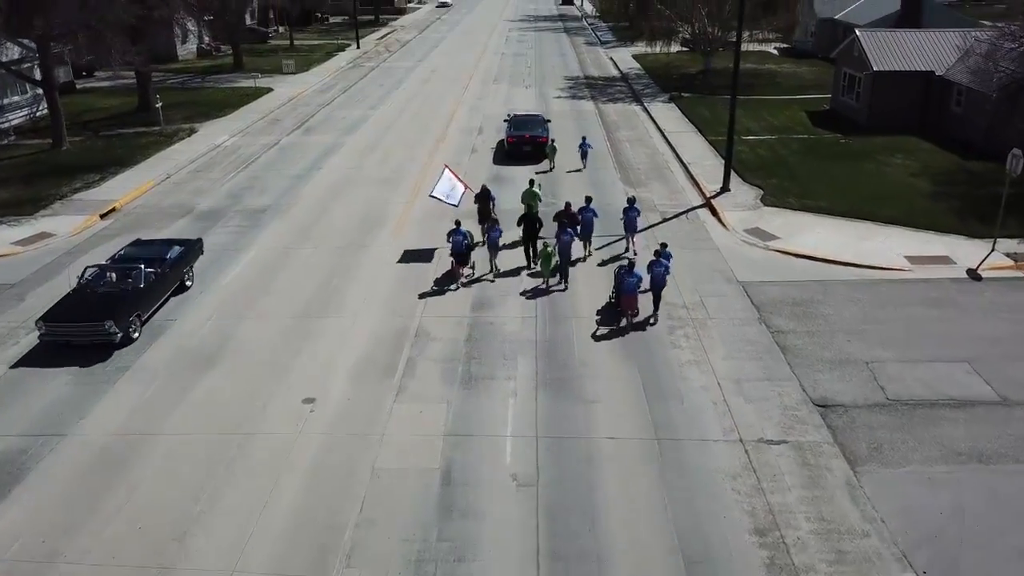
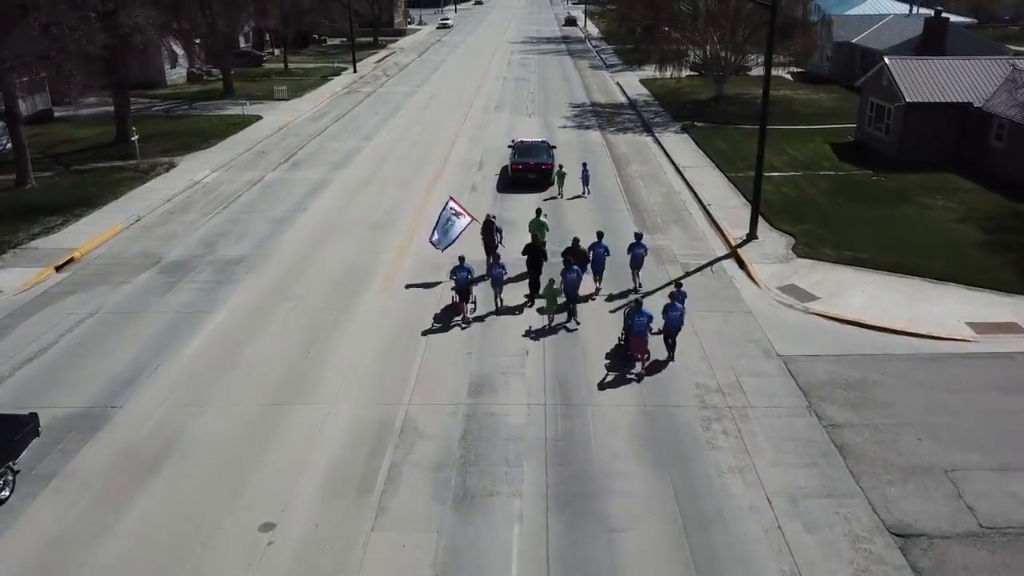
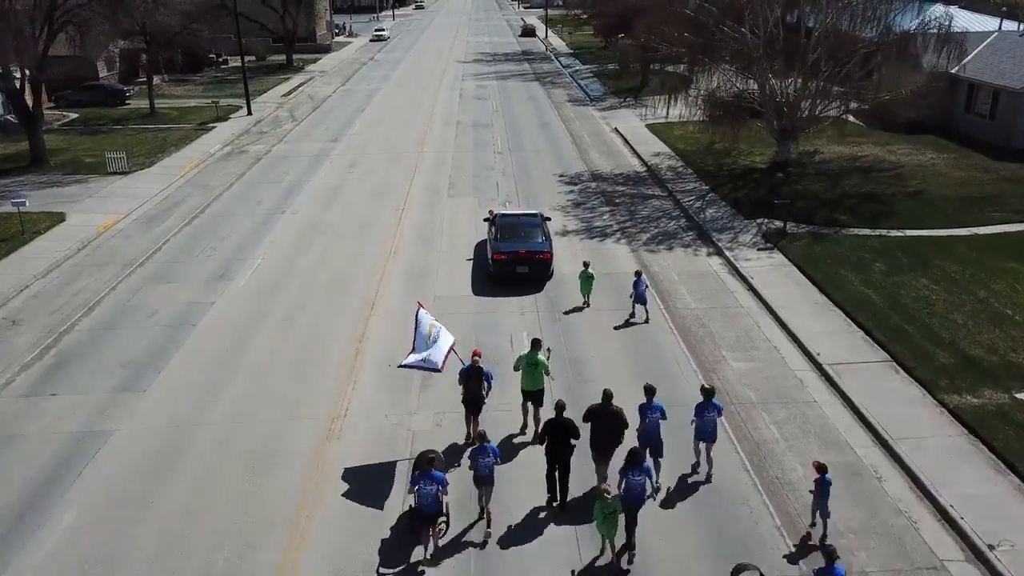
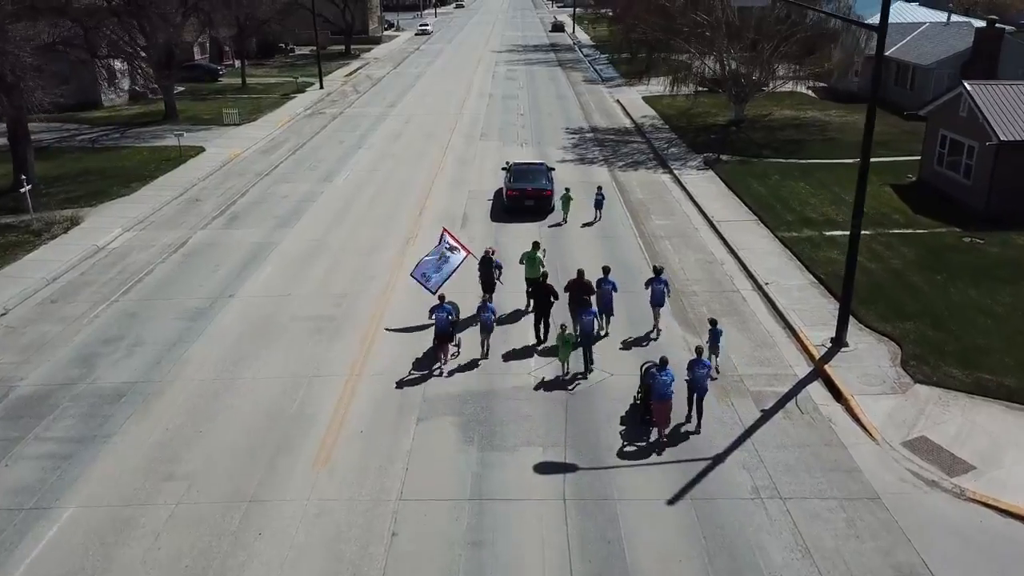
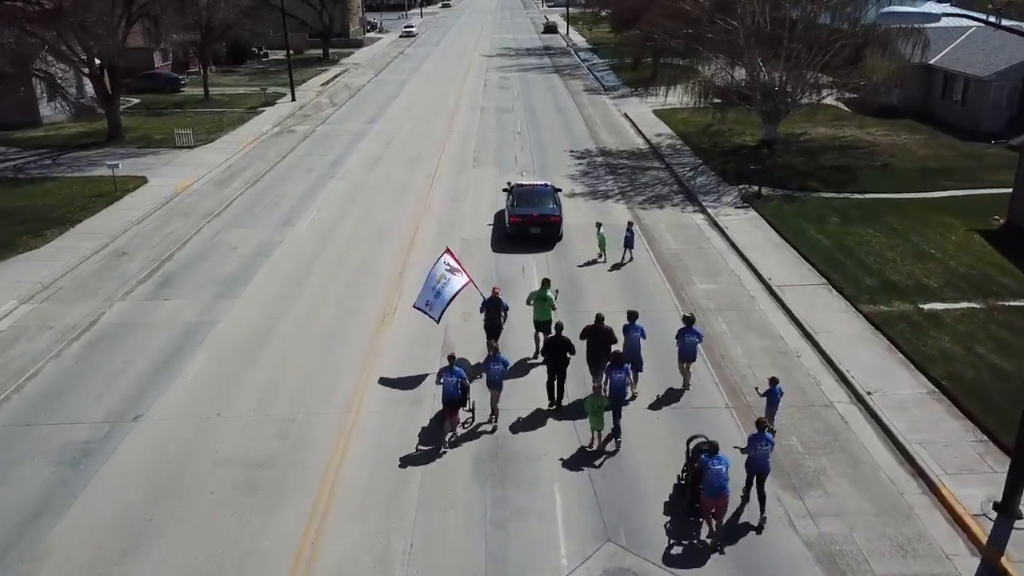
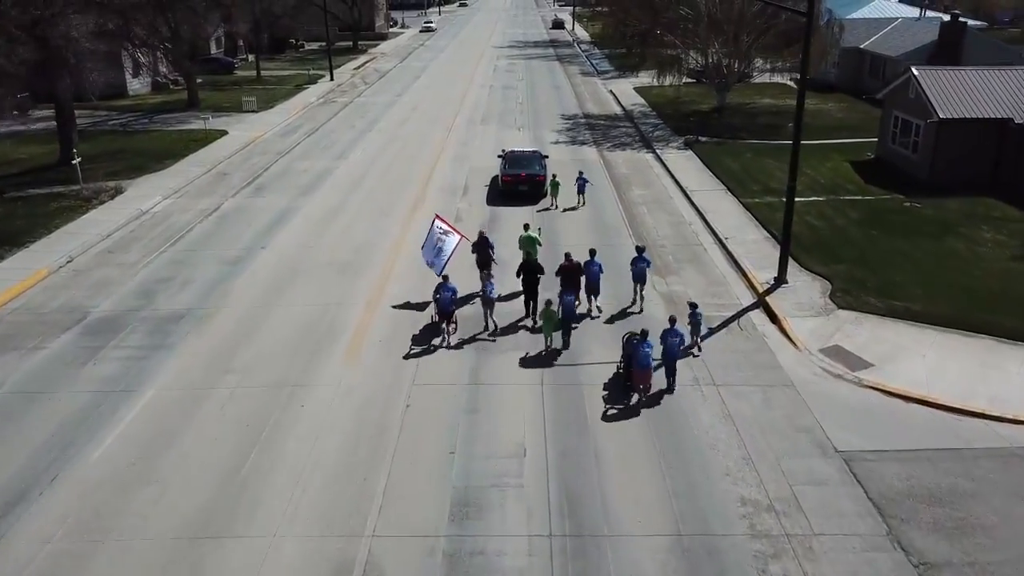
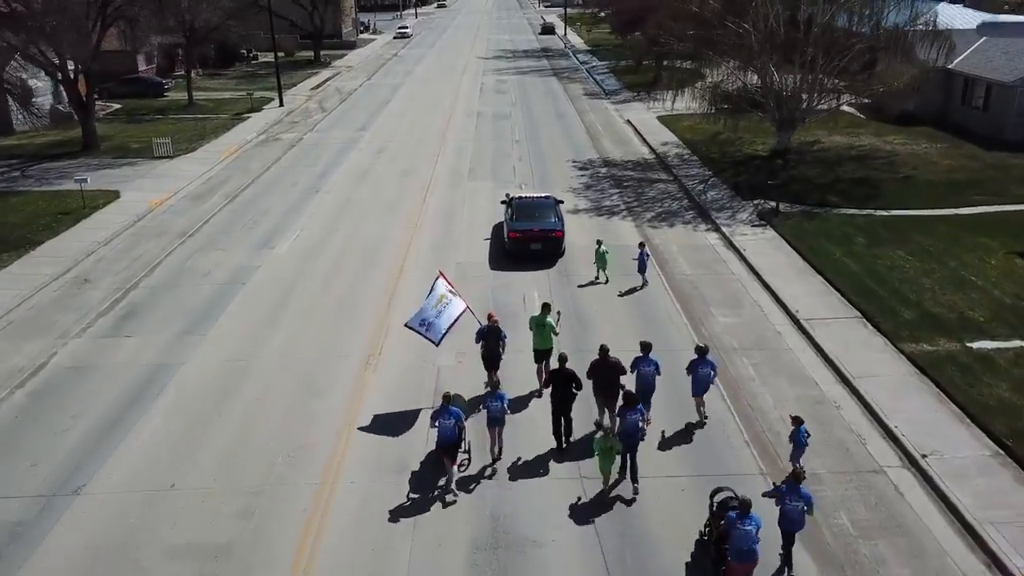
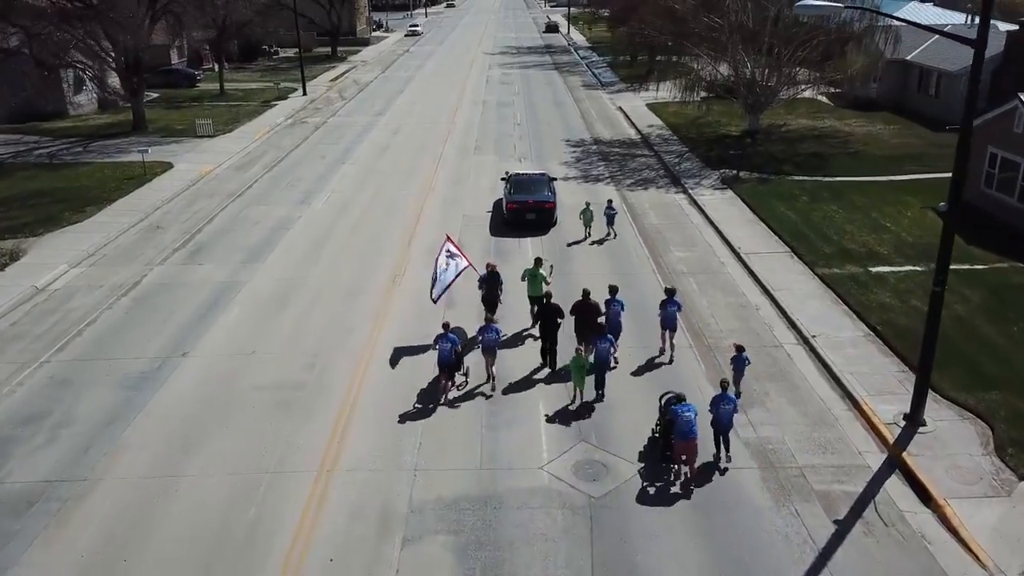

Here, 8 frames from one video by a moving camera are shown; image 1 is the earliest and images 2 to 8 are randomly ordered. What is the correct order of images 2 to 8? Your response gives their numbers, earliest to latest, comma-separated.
2, 6, 4, 8, 5, 7, 3
